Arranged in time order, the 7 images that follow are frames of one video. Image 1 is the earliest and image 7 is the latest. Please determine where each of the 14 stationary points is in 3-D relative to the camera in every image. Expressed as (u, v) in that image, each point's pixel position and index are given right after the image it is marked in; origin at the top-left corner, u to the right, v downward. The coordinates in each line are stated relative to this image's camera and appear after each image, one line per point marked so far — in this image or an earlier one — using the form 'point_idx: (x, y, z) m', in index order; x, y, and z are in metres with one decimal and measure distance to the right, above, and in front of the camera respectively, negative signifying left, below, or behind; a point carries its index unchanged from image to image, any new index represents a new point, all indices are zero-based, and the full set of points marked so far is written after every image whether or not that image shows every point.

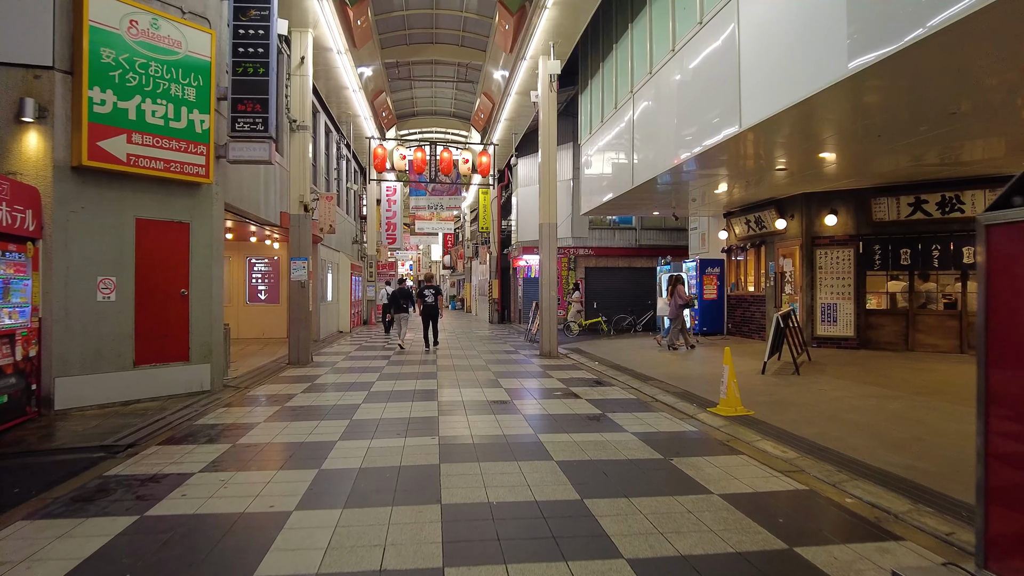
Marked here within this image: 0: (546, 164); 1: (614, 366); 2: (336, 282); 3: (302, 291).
0: (+0.6, +2.3, +12.2) m
1: (+1.5, -1.2, +9.8) m
2: (-4.8, +0.2, +18.2) m
3: (-3.4, -0.1, +10.8) m
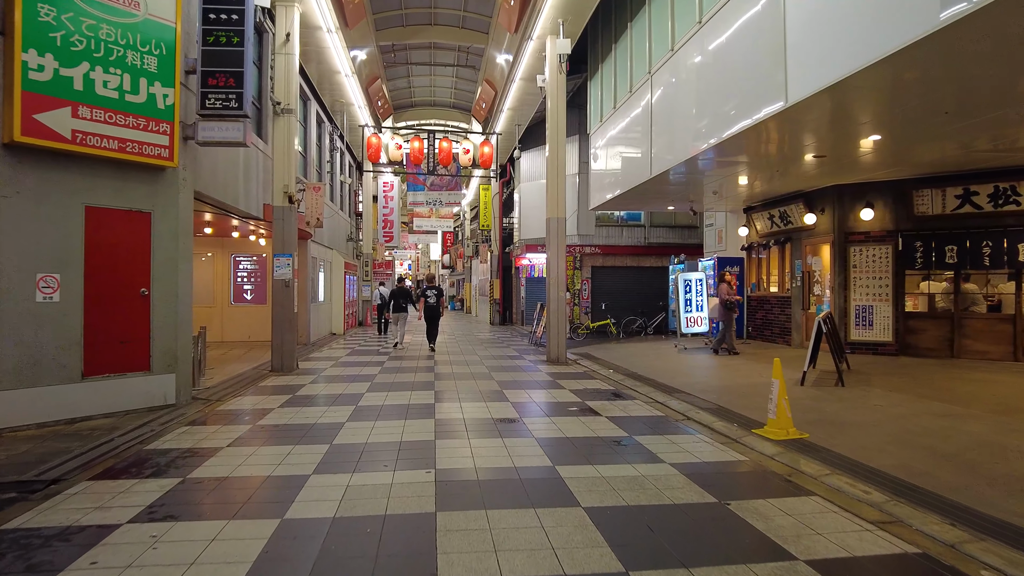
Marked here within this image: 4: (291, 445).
0: (+0.7, +2.3, +11.2) m
1: (+1.6, -1.2, +8.8) m
2: (-4.8, +0.2, +17.2) m
3: (-3.3, 0.0, +9.8) m
4: (-1.8, -1.3, +5.5) m
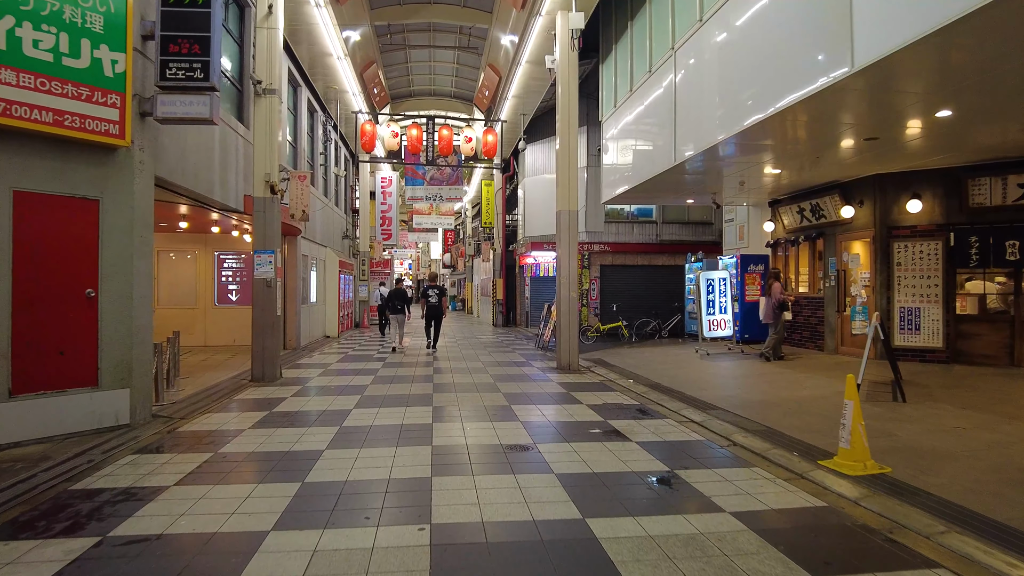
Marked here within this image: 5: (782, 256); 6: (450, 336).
0: (+0.8, +2.3, +10.2) m
1: (+1.7, -1.2, +7.9) m
2: (-4.6, +0.2, +16.2) m
3: (-3.2, 0.0, +8.9) m
4: (-1.7, -1.3, +4.5) m
5: (+5.0, +0.6, +12.3) m
6: (-1.7, -1.3, +18.5) m
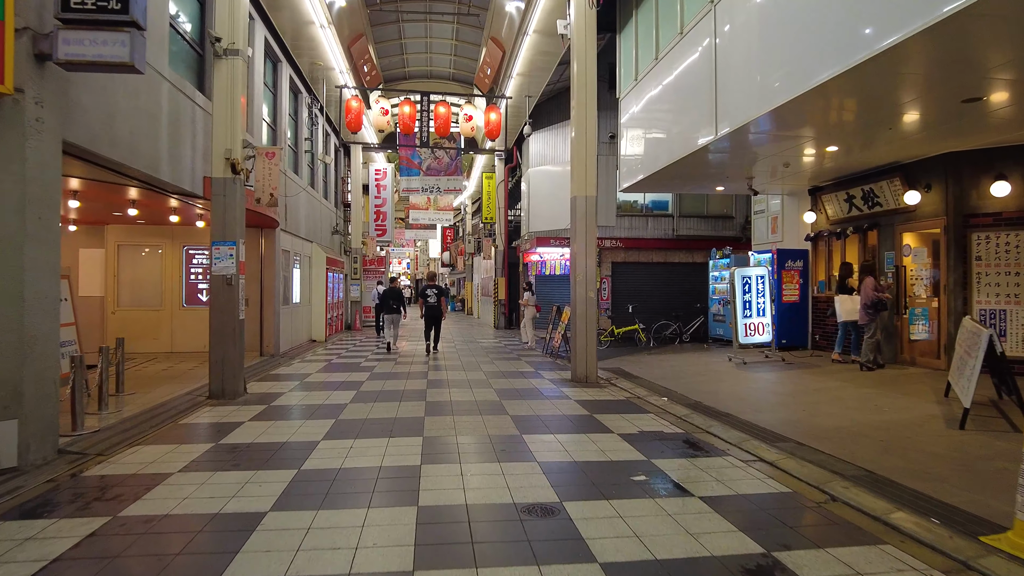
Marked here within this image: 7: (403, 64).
0: (+0.9, +2.3, +8.8) m
1: (+1.8, -1.2, +6.4) m
2: (-4.6, +0.2, +14.8) m
3: (-3.1, 0.0, +7.4) m
4: (-1.6, -1.3, +3.0) m
5: (+5.1, +0.6, +10.8) m
6: (-1.6, -1.3, +17.1) m
7: (-2.6, +5.3, +15.7) m
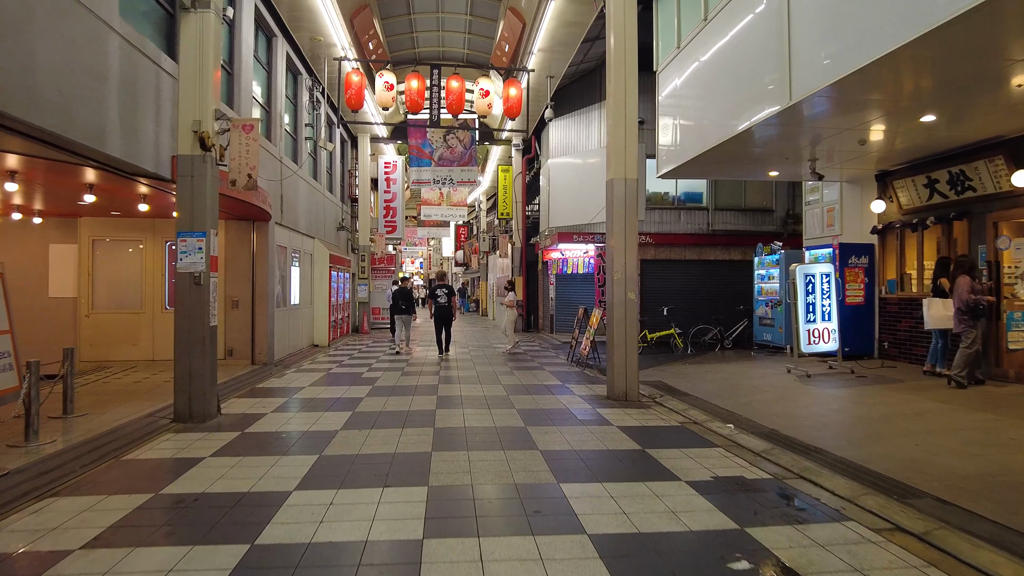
0: (+1.2, +2.3, +7.5) m
1: (+2.0, -1.2, +5.0) m
2: (-4.1, +0.2, +13.5) m
3: (-2.9, 0.0, +6.1) m
4: (-1.5, -1.3, +1.7) m
5: (+5.4, +0.6, +9.4) m
6: (-1.2, -1.3, +15.8) m
7: (-2.1, +5.3, +14.4) m
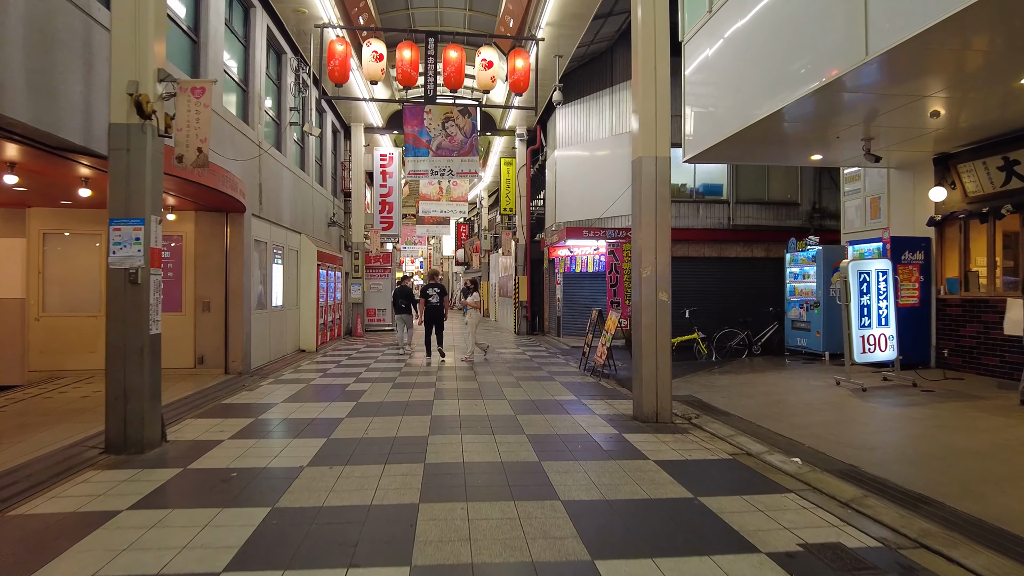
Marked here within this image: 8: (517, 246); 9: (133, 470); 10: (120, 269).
0: (+1.3, +2.3, +6.3) m
1: (+2.1, -1.2, +3.9) m
2: (-4.1, +0.2, +12.4) m
3: (-2.8, 0.0, +5.0) m
4: (-1.4, -1.3, +0.6) m
5: (+5.5, +0.6, +8.2) m
6: (-1.1, -1.3, +14.6) m
7: (-2.1, +5.3, +13.3) m
8: (+0.1, +1.1, +18.1) m
9: (-2.6, -1.3, +4.6) m
10: (-2.9, +0.1, +4.9) m
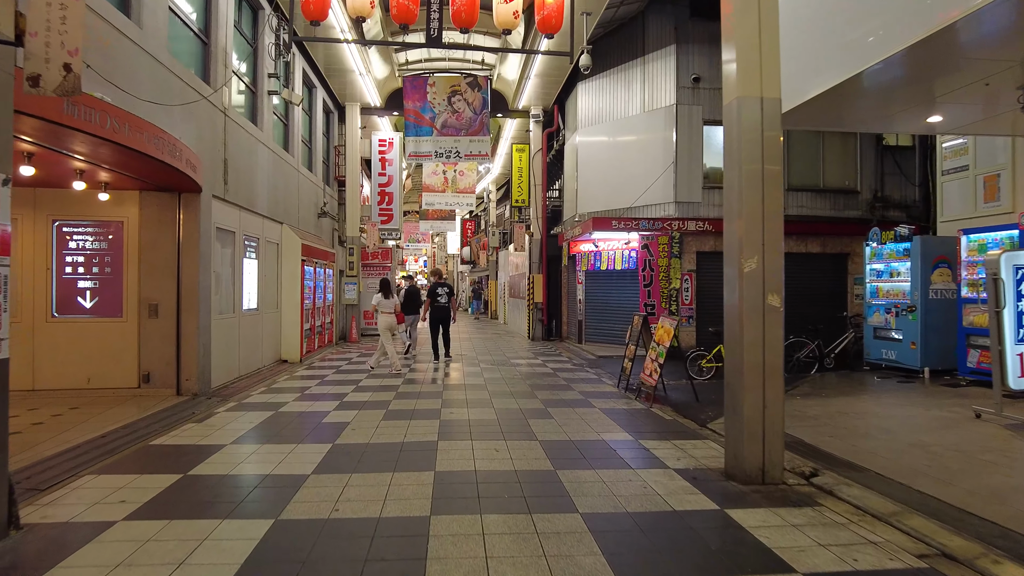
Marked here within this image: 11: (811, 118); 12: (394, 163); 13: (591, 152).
0: (+1.5, +2.3, +4.4) m
1: (+2.3, -1.2, +1.9) m
2: (-3.8, +0.2, +10.5) m
3: (-2.6, 0.0, +3.1) m
4: (-1.2, -1.3, -1.3) m
5: (+5.7, +0.6, +6.2) m
6: (-0.8, -1.3, +12.7) m
7: (-1.7, +5.3, +11.3) m
8: (+0.5, +1.1, +16.2) m
9: (-2.4, -1.2, +2.7) m
10: (-2.7, +0.1, +3.0) m
11: (+3.4, +1.9, +7.7) m
12: (-2.8, +3.0, +15.8) m
13: (+1.6, +2.8, +13.5) m
